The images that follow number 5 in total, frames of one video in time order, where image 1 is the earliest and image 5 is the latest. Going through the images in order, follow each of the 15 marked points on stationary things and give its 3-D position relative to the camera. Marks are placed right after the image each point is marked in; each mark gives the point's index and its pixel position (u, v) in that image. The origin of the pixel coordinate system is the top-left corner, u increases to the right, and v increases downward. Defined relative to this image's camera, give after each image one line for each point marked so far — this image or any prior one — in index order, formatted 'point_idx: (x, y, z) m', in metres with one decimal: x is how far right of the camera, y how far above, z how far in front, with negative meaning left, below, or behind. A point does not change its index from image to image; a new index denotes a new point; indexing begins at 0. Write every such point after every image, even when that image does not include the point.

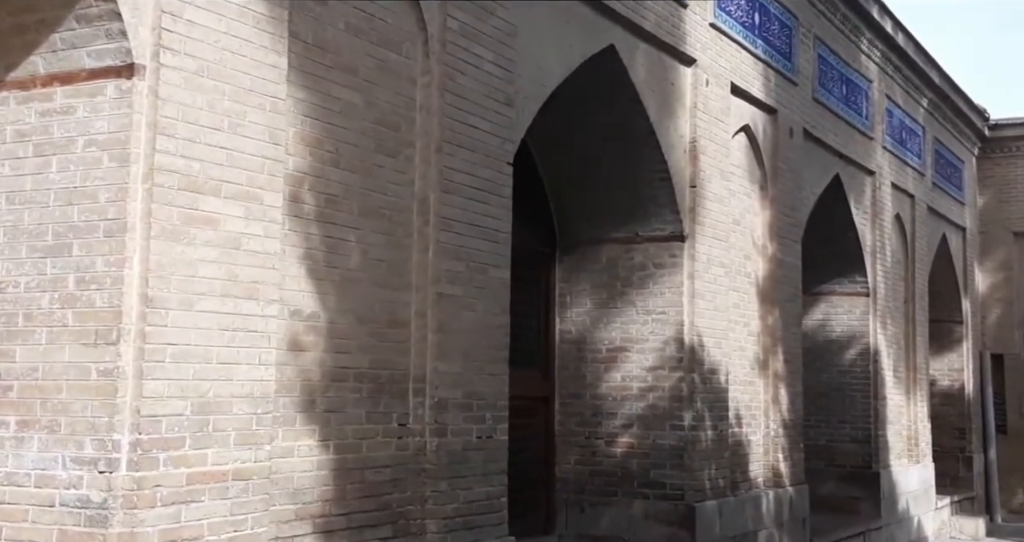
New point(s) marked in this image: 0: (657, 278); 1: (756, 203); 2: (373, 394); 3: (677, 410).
0: (+0.8, 0.0, +6.8) m
1: (+1.6, +0.4, +7.9) m
2: (-0.5, -0.4, +4.3) m
3: (+0.9, -0.8, +6.7) m
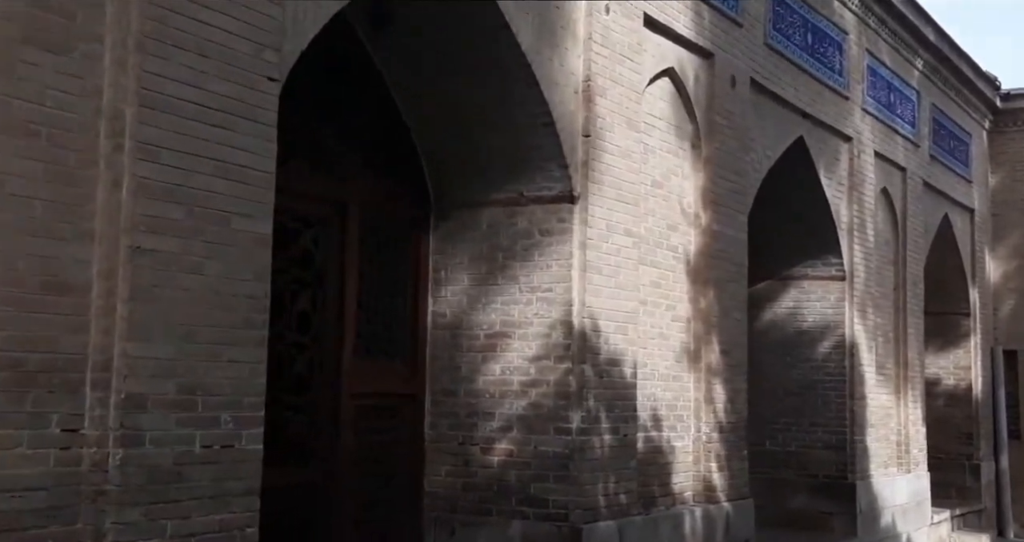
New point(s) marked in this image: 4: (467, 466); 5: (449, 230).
0: (+0.1, +0.1, +5.5) m
1: (+0.9, +0.6, +6.5) m
2: (-1.3, -0.3, +3.0) m
3: (+0.2, -0.6, +5.4) m
4: (-0.2, -0.9, +5.6) m
5: (-0.3, +0.2, +5.8) m
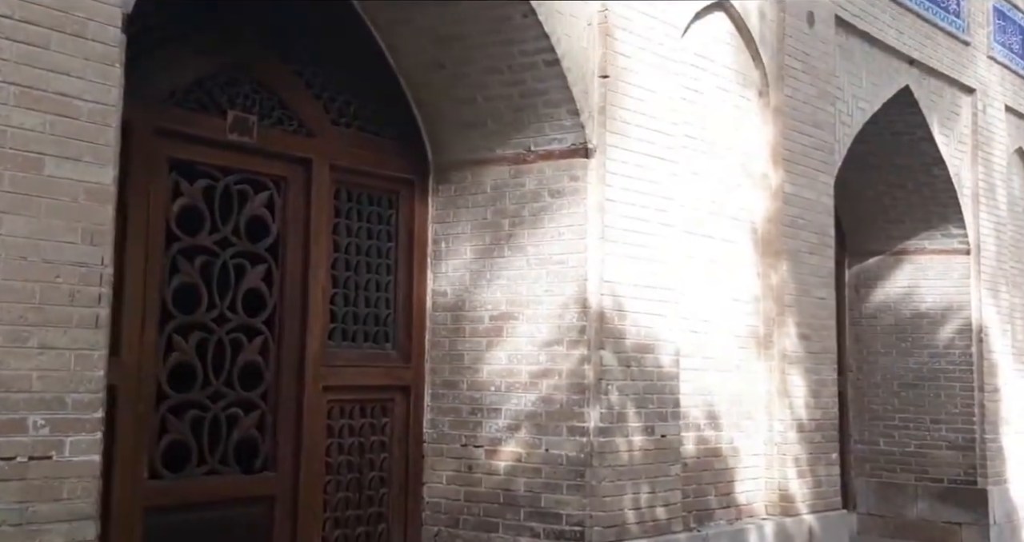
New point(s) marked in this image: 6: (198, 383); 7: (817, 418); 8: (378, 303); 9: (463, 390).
0: (+0.2, +0.2, +4.6) m
1: (+1.1, +0.7, +5.5) m
2: (-1.6, -0.2, +2.3) m
3: (+0.2, -0.5, +4.5) m
4: (-0.2, -0.8, +4.7) m
5: (-0.3, +0.3, +4.9) m
6: (-1.1, -0.4, +4.0) m
7: (+1.5, -0.7, +5.8) m
8: (-0.5, -0.1, +4.7) m
9: (-0.2, -0.5, +4.8) m
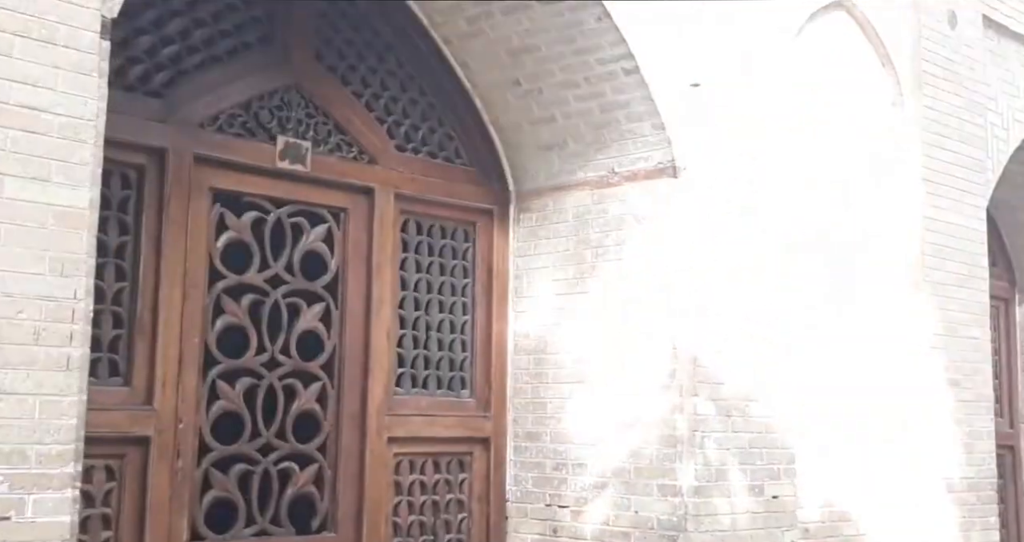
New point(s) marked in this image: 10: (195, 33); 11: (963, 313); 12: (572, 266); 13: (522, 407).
0: (+0.5, +0.1, +4.1) m
1: (+1.5, +0.6, +4.9) m
2: (-1.6, -0.3, +2.0) m
3: (+0.5, -0.6, +3.9) m
4: (+0.2, -0.9, +4.2) m
5: (+0.1, +0.2, +4.5) m
6: (-0.8, -0.5, +3.7) m
7: (+1.9, -0.9, +5.0) m
8: (-0.2, -0.3, +4.3) m
9: (+0.1, -0.6, +4.3) m
10: (-1.0, +0.7, +3.6) m
11: (+1.9, -0.2, +5.0) m
12: (+0.2, 0.0, +4.3) m
13: (0.0, -0.5, +4.4) m
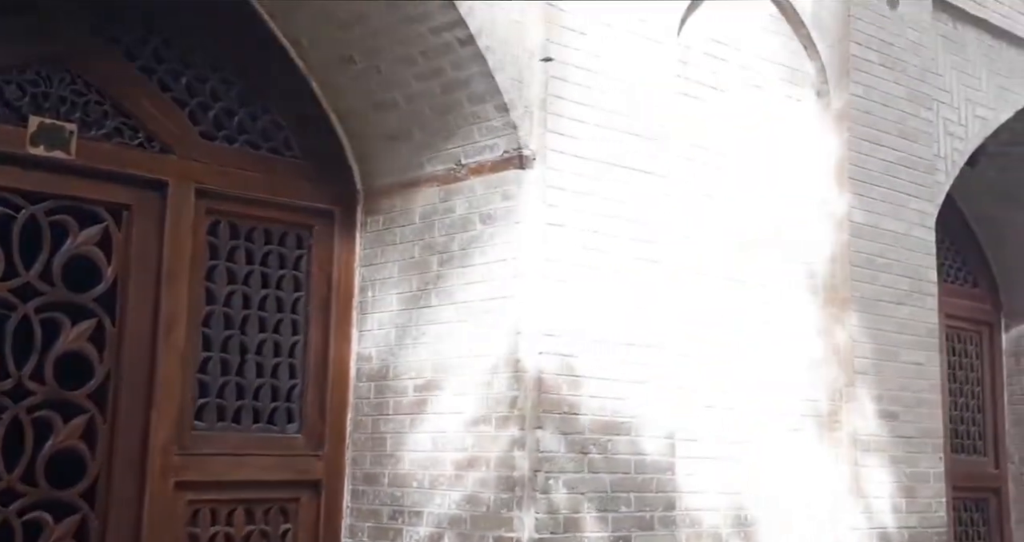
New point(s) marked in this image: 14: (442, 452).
0: (-0.1, +0.1, +3.4) m
1: (+1.0, +0.5, +4.2) m
2: (-2.1, -0.2, +1.4) m
3: (0.0, -0.6, +3.2) m
4: (-0.3, -1.0, +3.5) m
5: (-0.4, +0.1, +3.8) m
6: (-1.3, -0.5, +3.0) m
7: (+1.4, -0.9, +4.2) m
8: (-0.7, -0.3, +3.6) m
9: (-0.4, -0.6, +3.6) m
10: (-1.5, +0.7, +3.0) m
11: (+1.4, -0.2, +4.2) m
12: (-0.3, 0.0, +3.6) m
13: (-0.5, -0.5, +3.7) m
14: (-0.2, -0.5, +3.4) m
